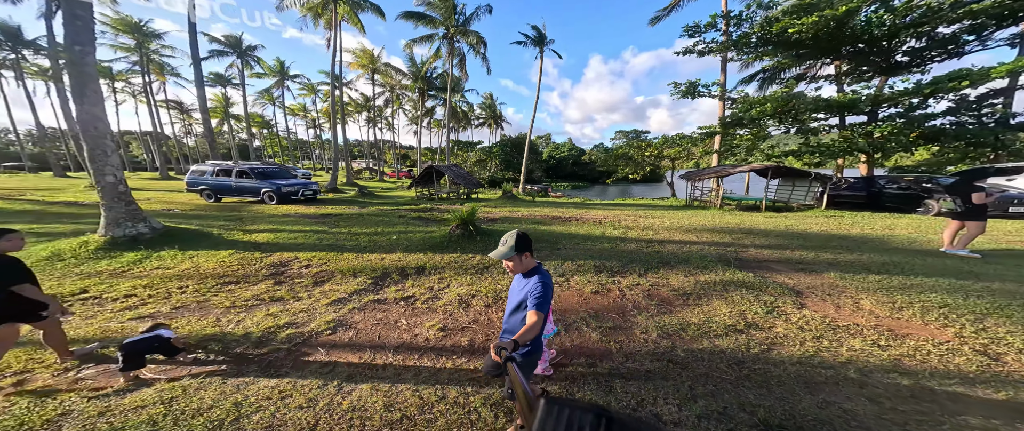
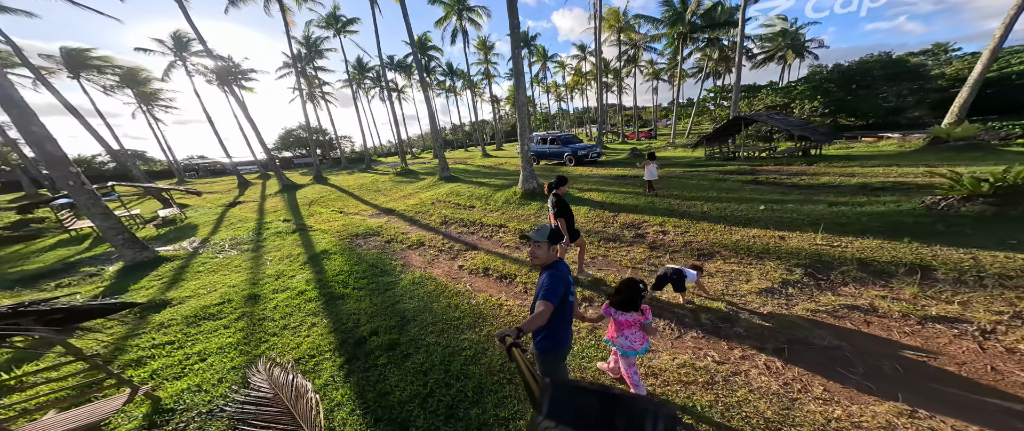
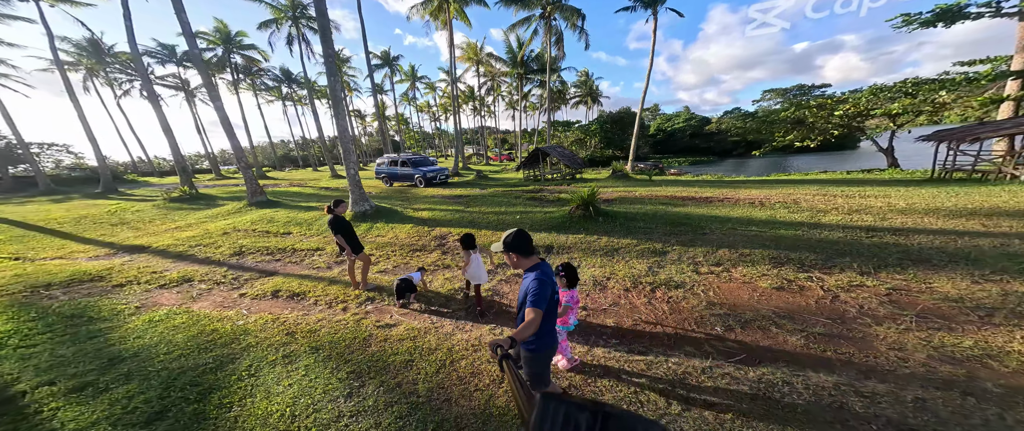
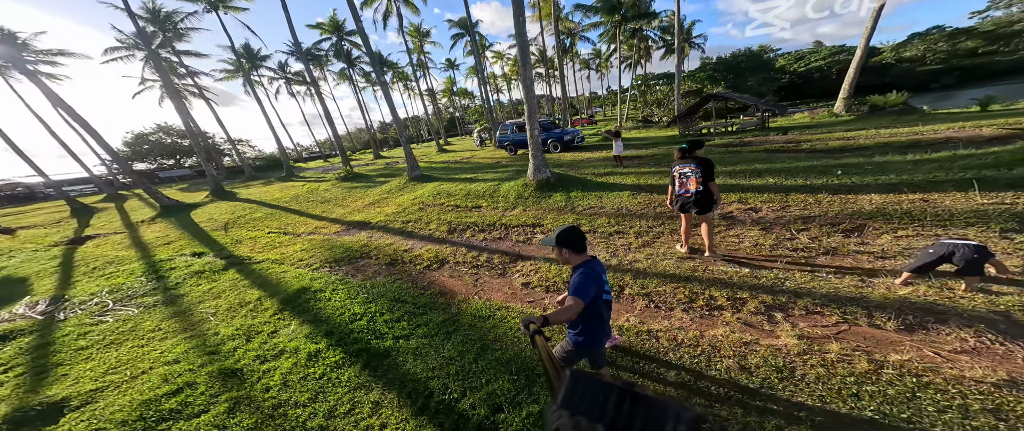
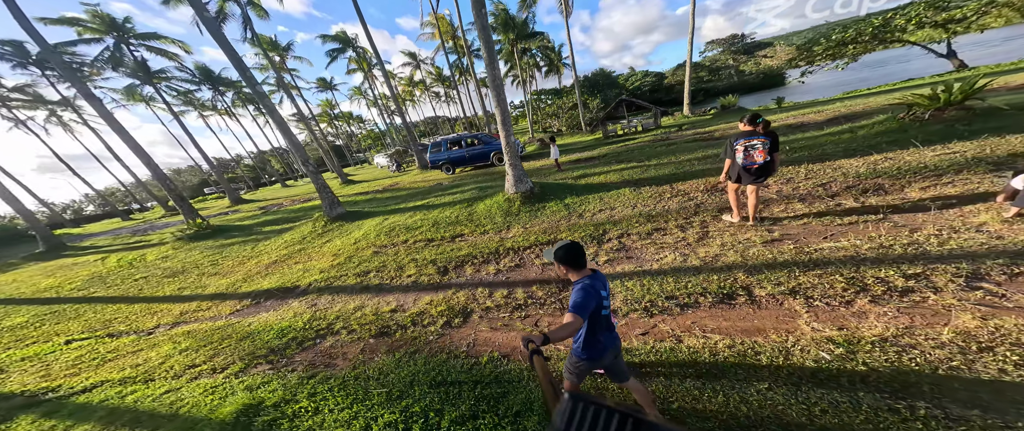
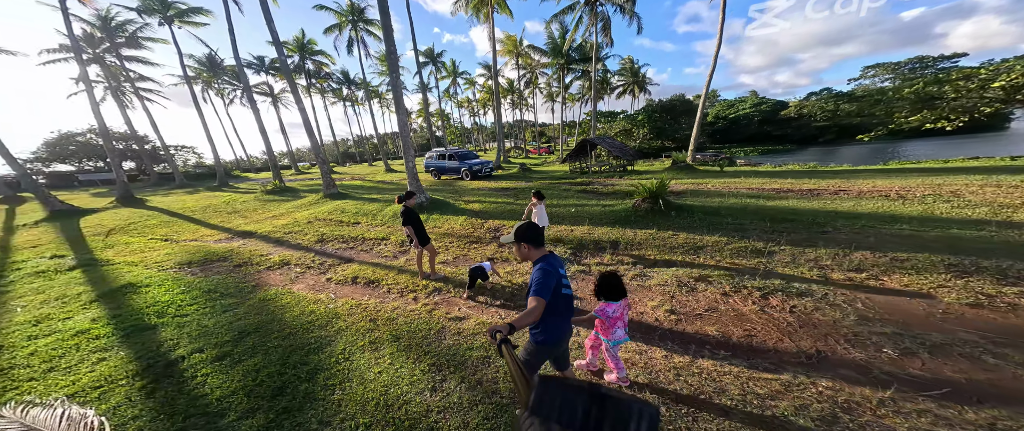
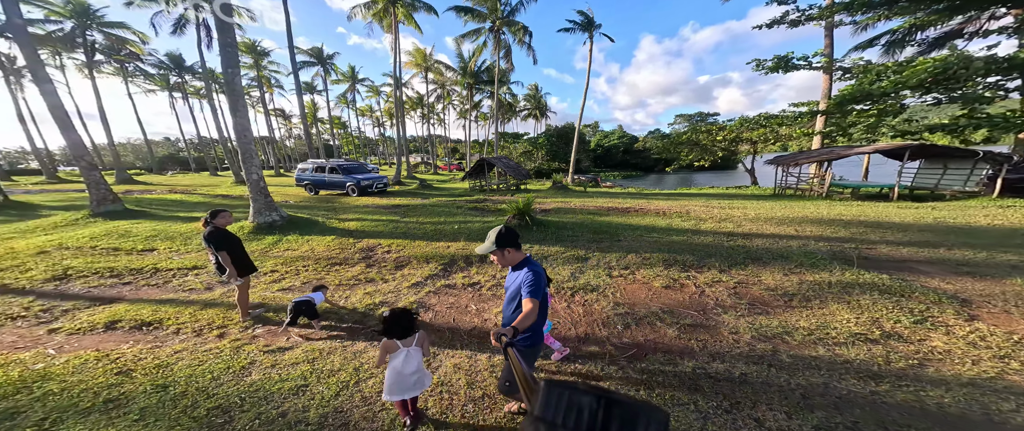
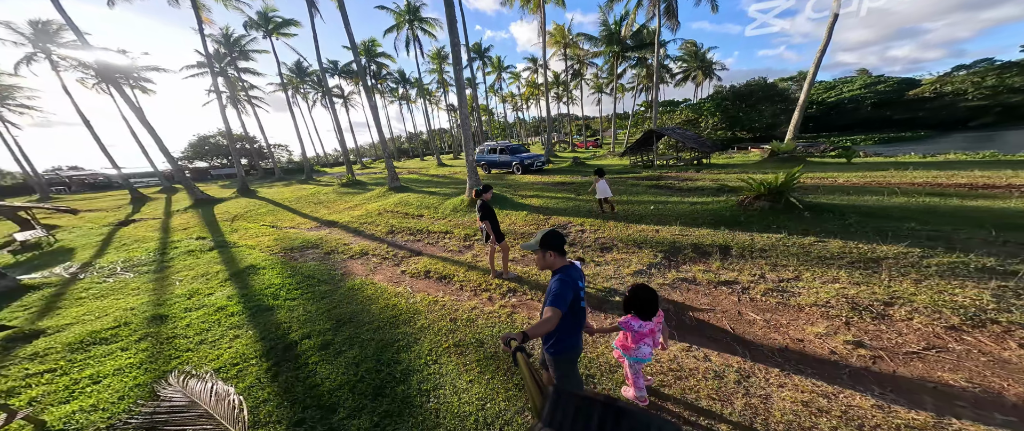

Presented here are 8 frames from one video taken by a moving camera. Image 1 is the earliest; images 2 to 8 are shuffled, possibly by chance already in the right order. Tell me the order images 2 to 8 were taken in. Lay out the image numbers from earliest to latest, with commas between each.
7, 3, 6, 8, 2, 4, 5
